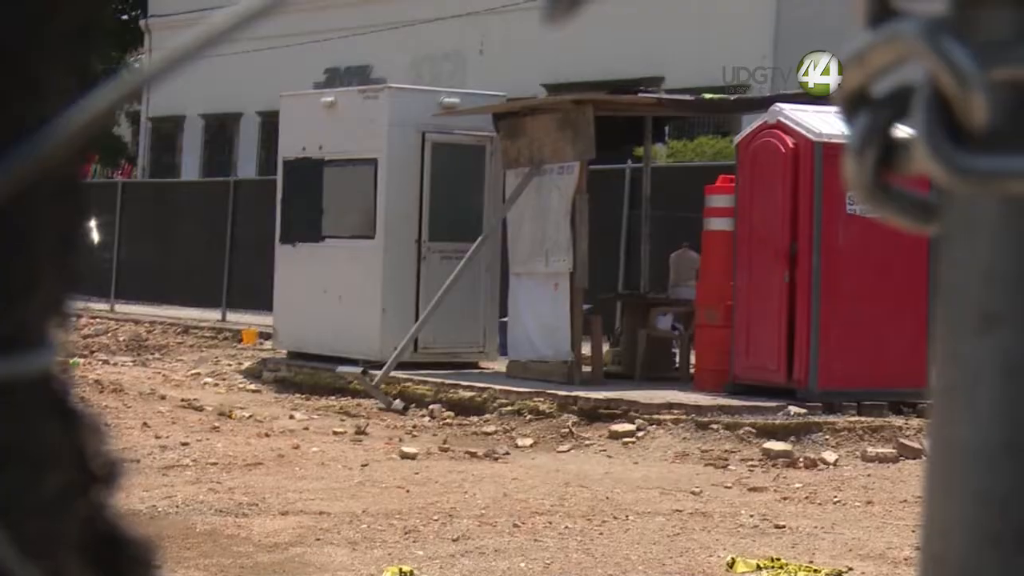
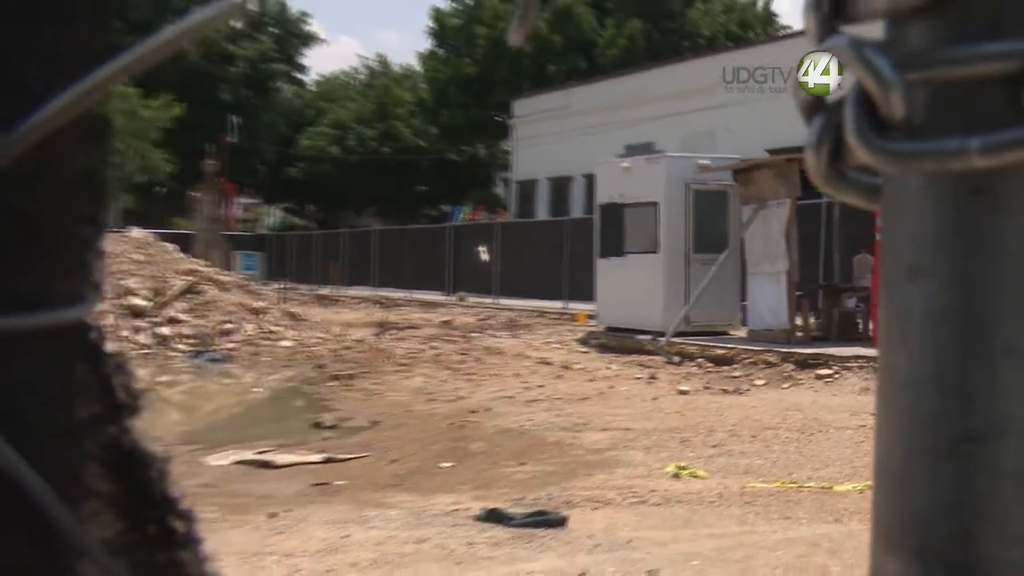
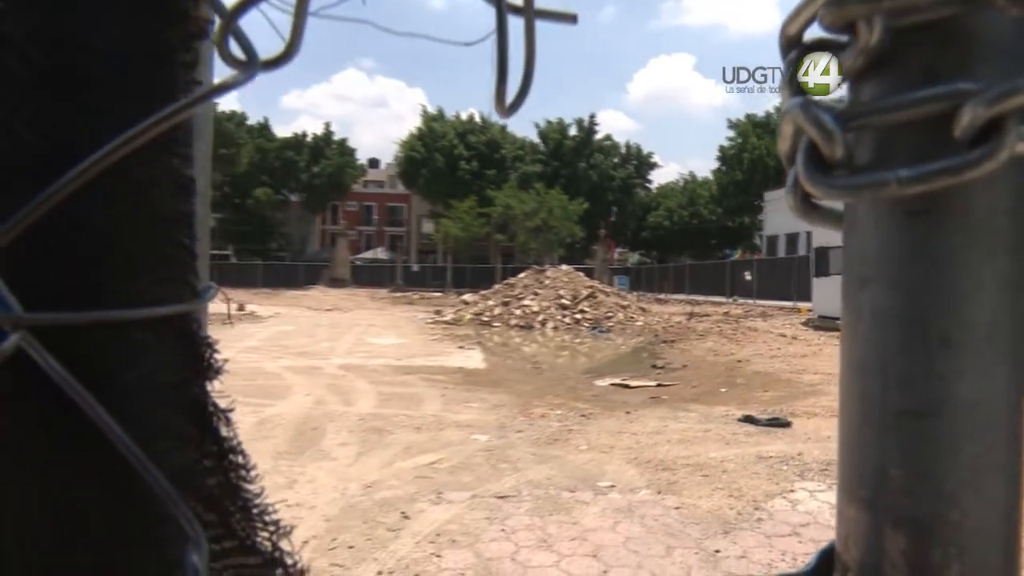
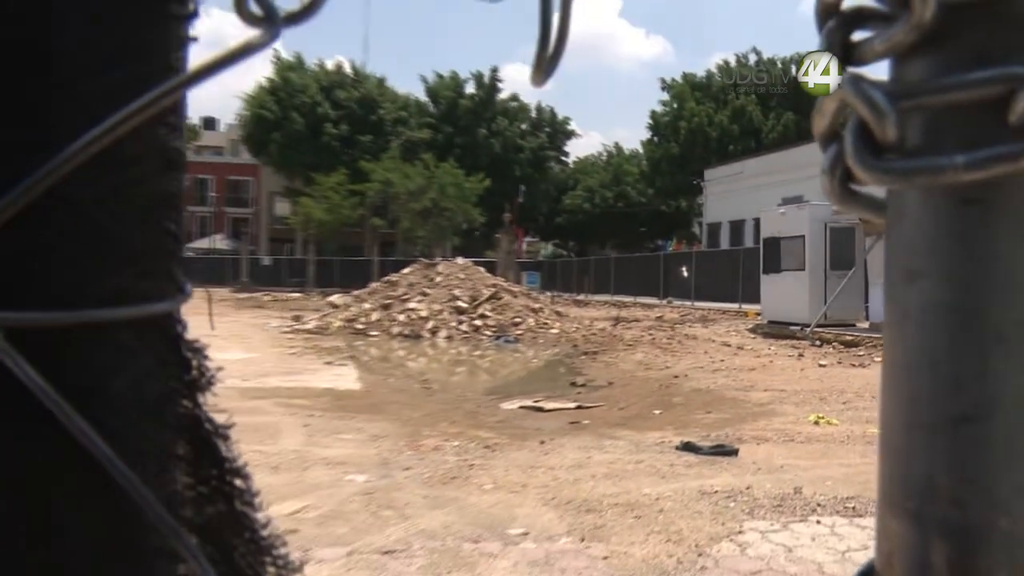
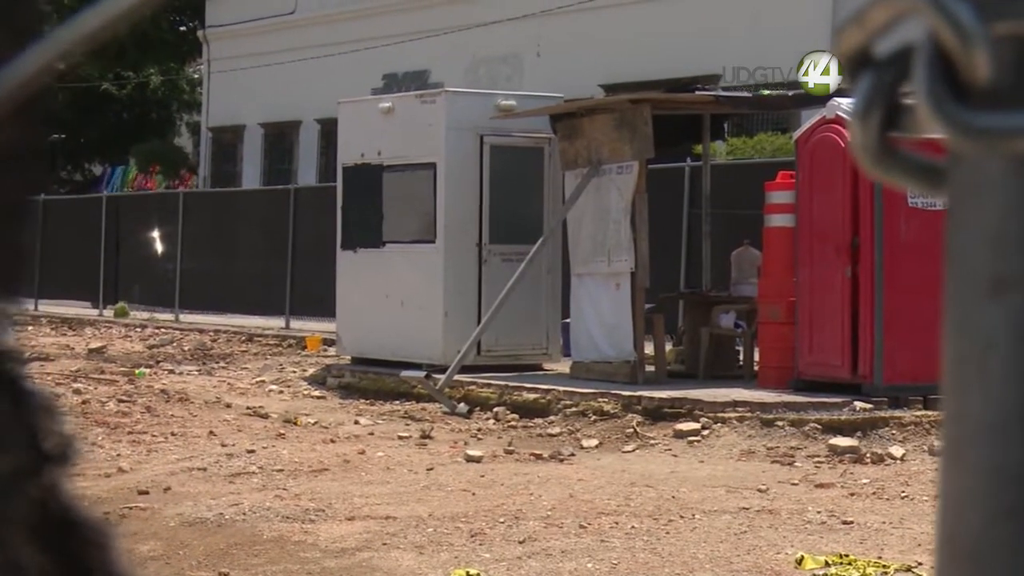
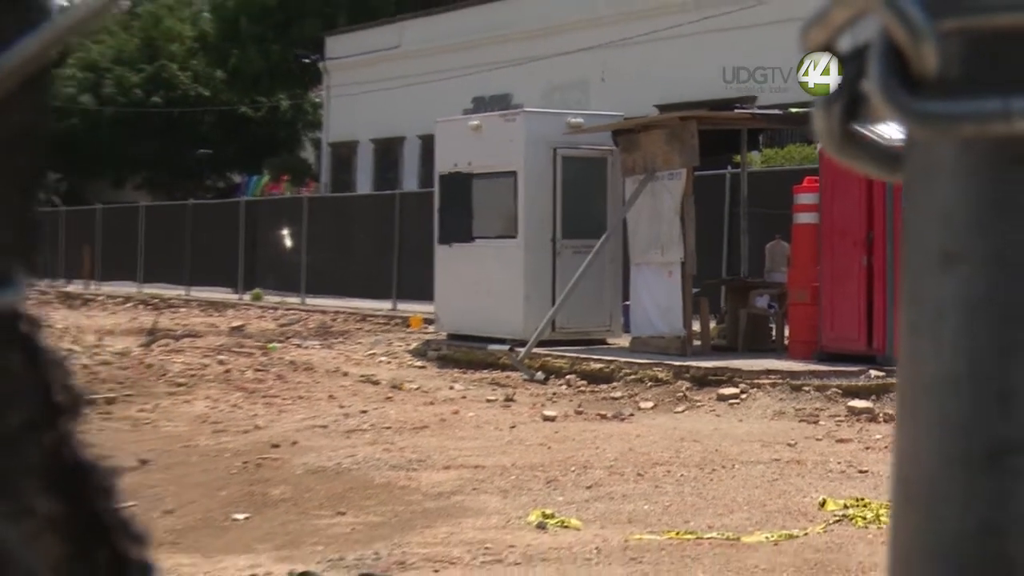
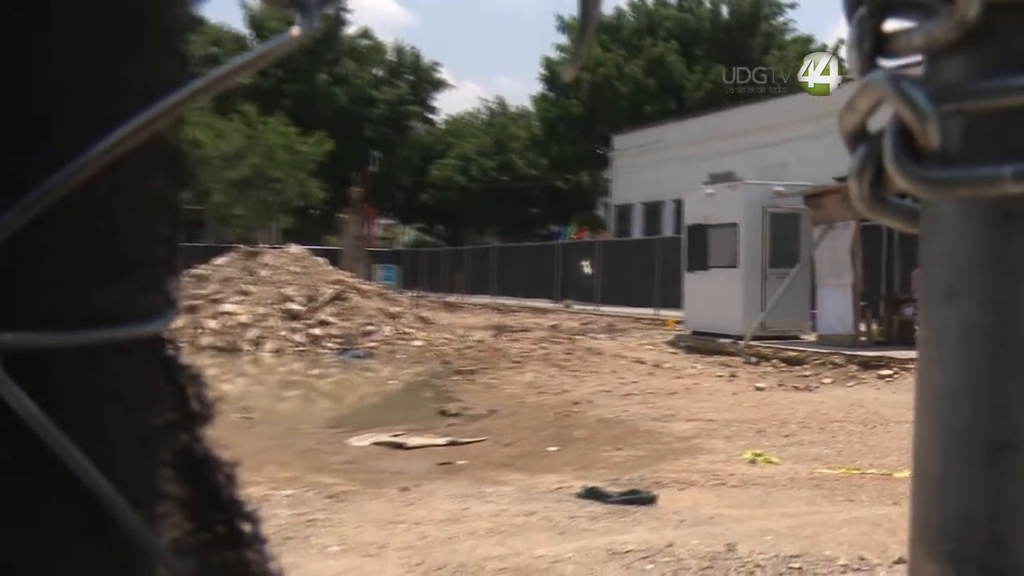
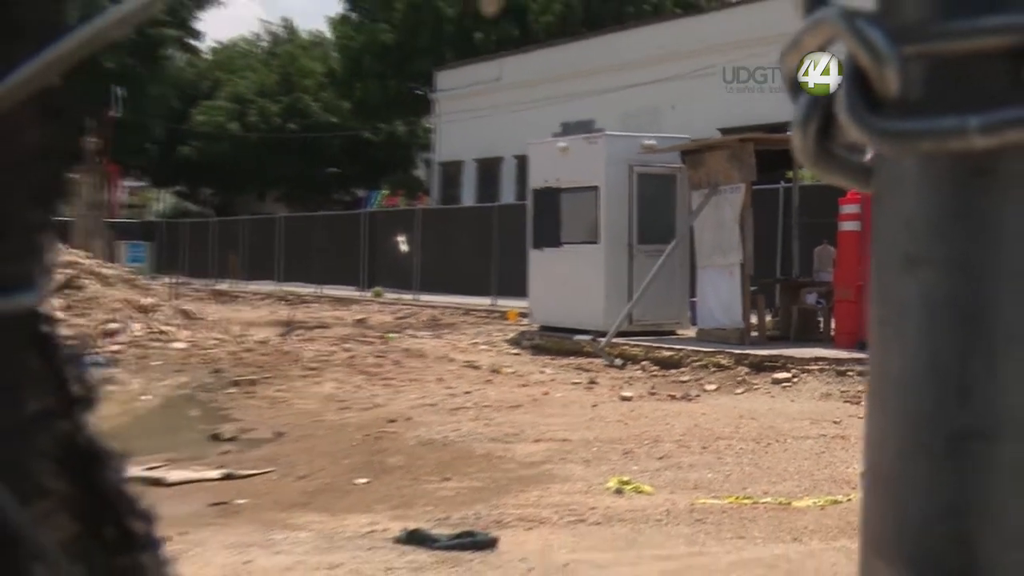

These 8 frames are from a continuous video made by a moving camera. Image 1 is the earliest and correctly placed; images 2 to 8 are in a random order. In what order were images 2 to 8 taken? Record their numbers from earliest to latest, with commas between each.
5, 6, 8, 2, 7, 4, 3
